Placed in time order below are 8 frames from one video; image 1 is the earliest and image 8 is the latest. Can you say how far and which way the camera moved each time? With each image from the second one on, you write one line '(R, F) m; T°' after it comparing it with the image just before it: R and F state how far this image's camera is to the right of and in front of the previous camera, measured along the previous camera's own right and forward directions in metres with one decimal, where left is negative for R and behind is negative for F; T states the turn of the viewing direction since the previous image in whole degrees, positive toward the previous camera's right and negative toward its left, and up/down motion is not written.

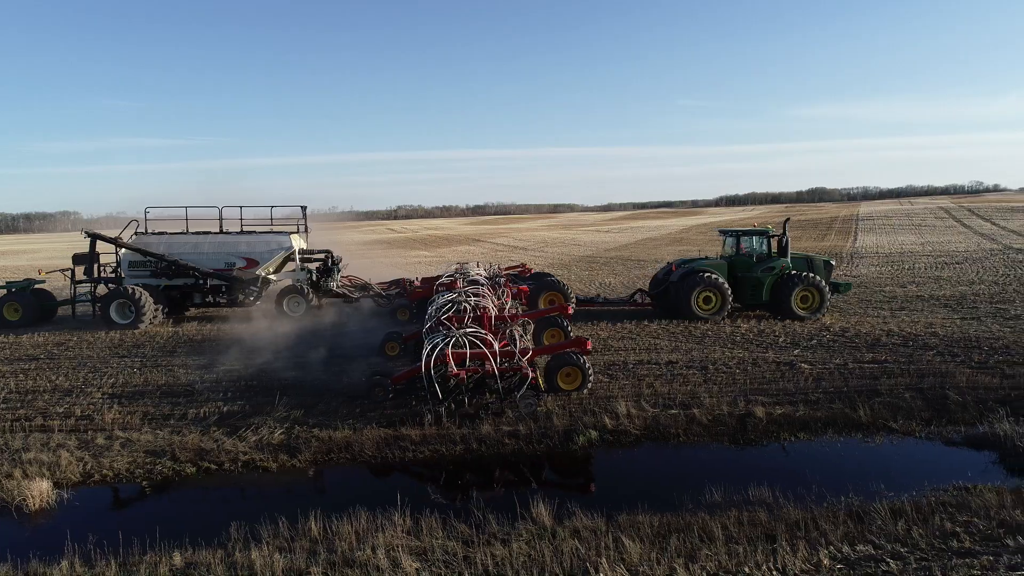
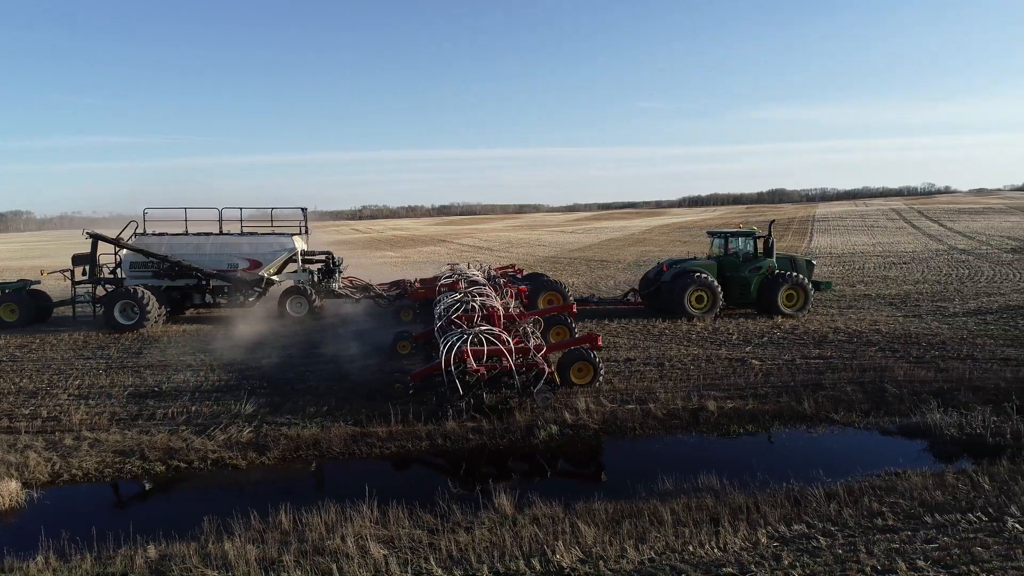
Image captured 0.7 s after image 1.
(0.0, -0.3) m; +3°
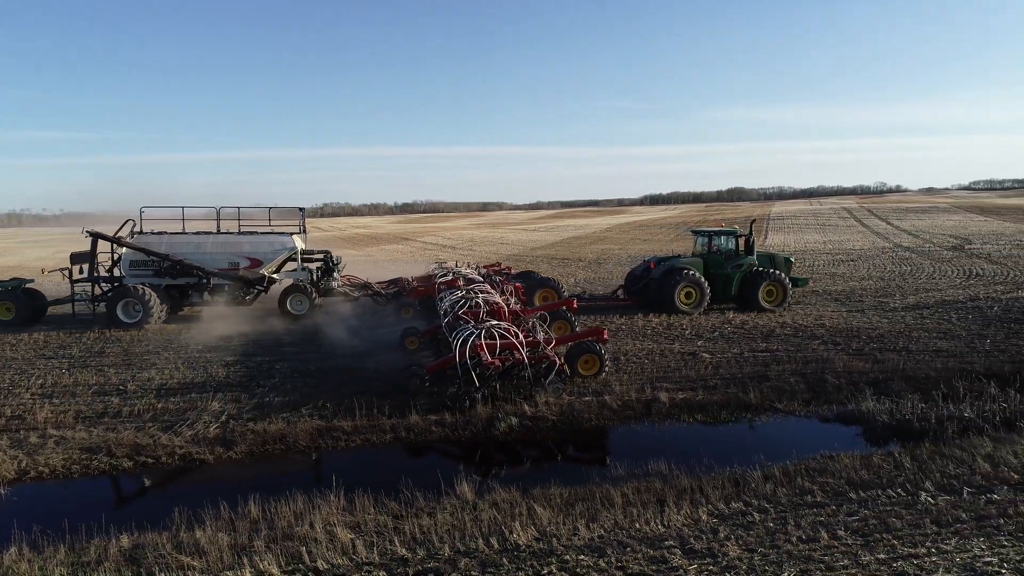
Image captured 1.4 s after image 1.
(0.0, -0.3) m; +3°
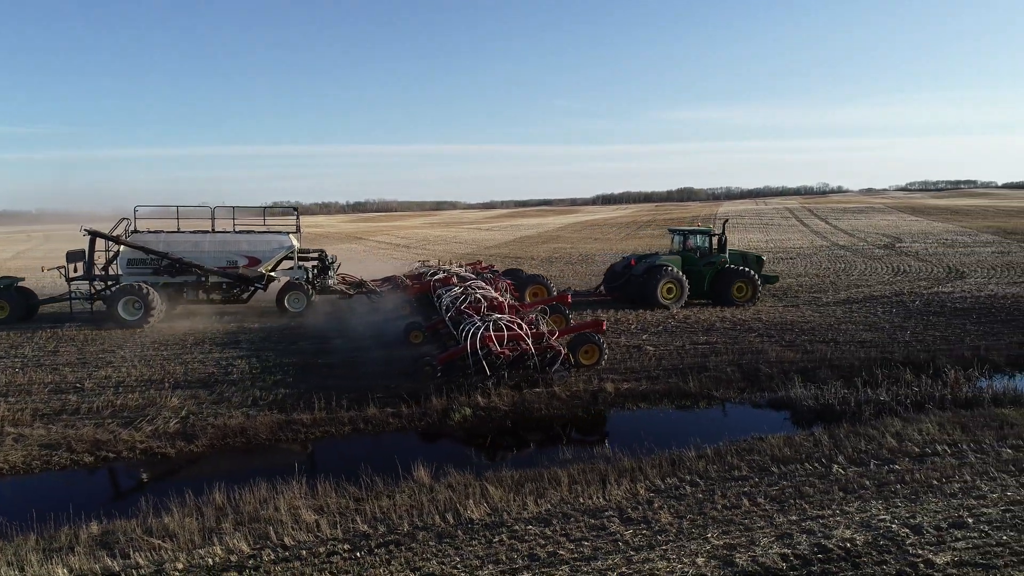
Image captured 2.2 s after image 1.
(0.0, -0.4) m; +4°
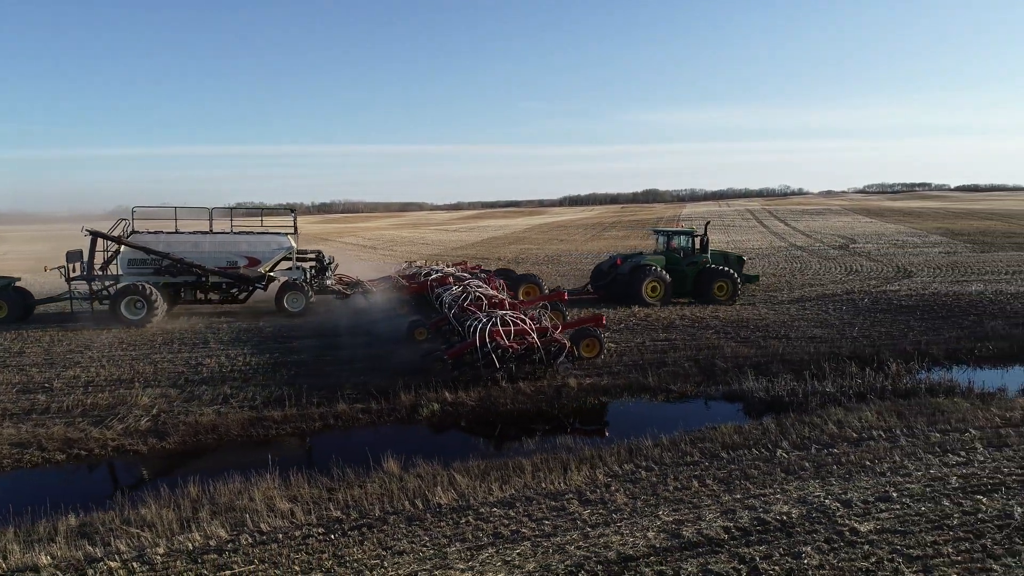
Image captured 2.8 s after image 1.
(0.0, -0.3) m; +3°
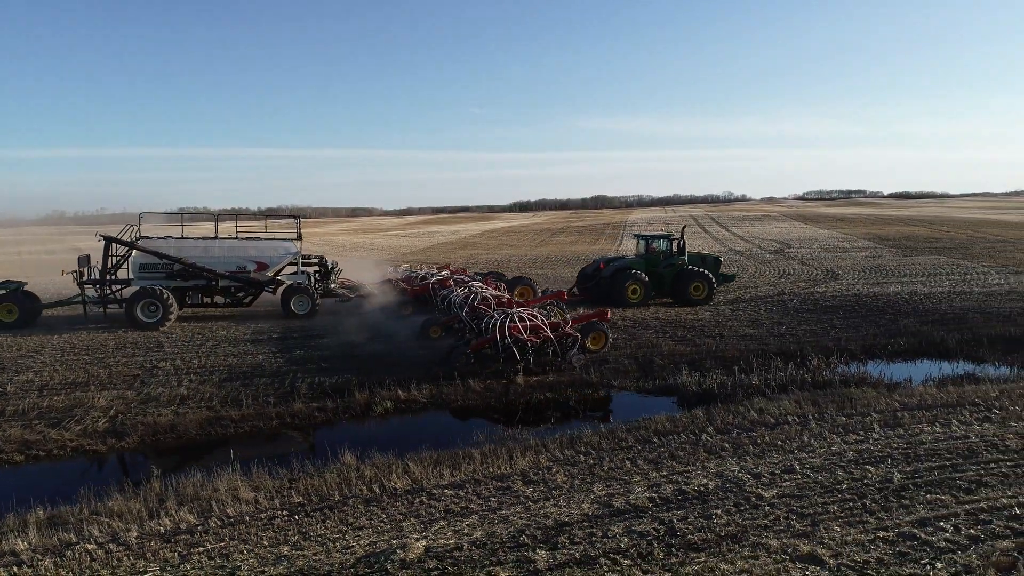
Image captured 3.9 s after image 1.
(0.0, -0.5) m; +4°
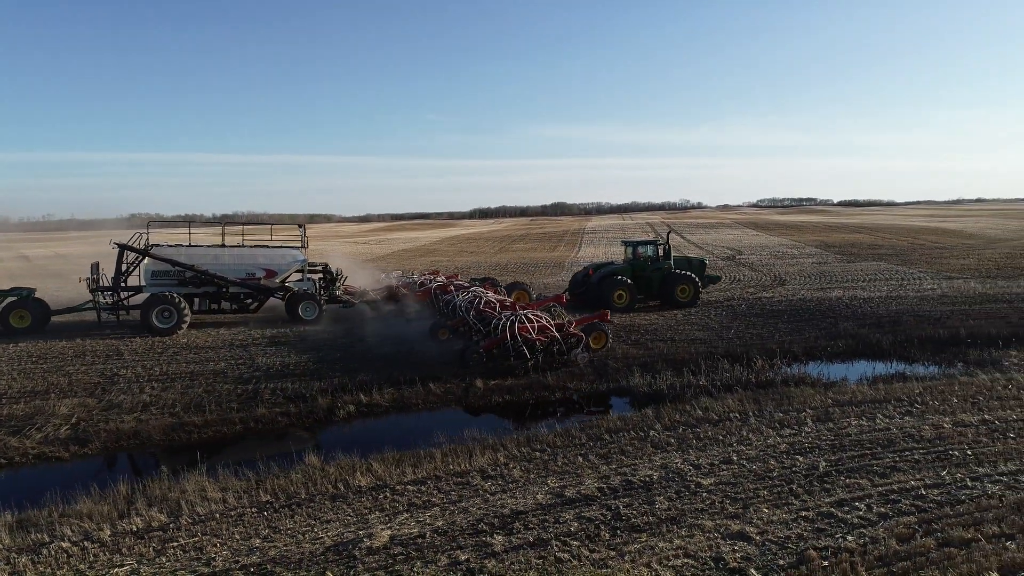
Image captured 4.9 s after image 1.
(0.0, -0.3) m; +3°
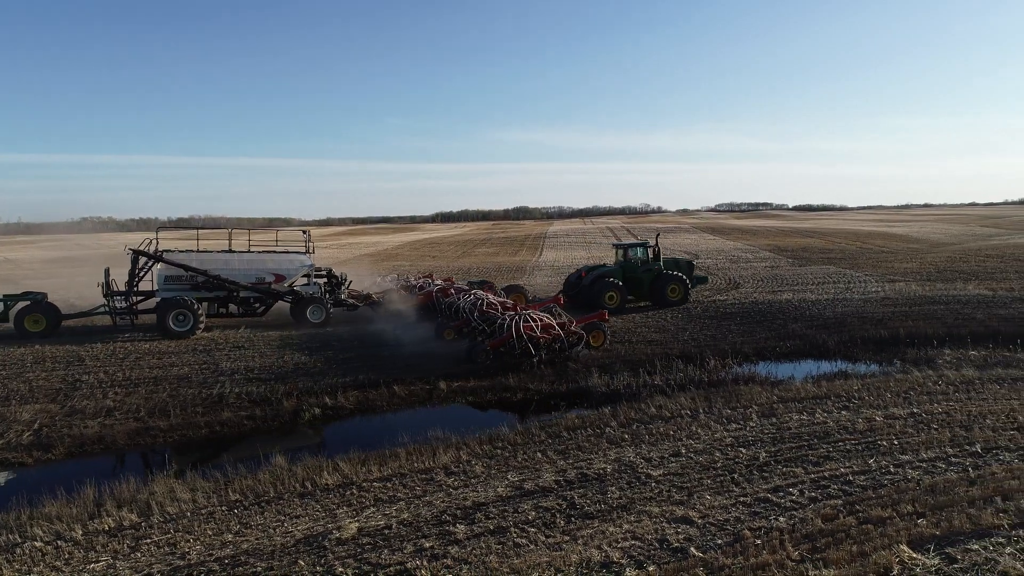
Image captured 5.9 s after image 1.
(0.0, -0.3) m; +3°
